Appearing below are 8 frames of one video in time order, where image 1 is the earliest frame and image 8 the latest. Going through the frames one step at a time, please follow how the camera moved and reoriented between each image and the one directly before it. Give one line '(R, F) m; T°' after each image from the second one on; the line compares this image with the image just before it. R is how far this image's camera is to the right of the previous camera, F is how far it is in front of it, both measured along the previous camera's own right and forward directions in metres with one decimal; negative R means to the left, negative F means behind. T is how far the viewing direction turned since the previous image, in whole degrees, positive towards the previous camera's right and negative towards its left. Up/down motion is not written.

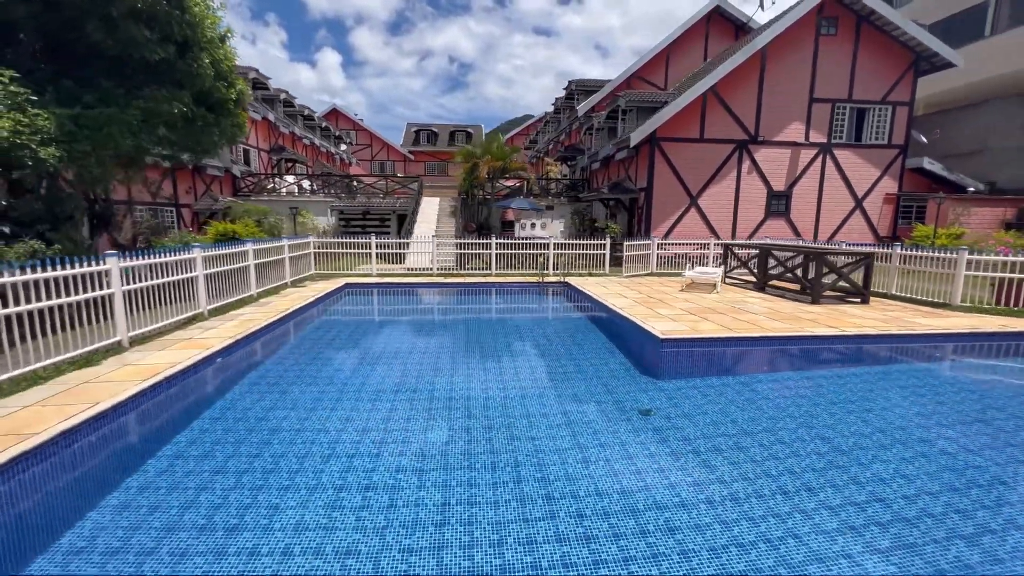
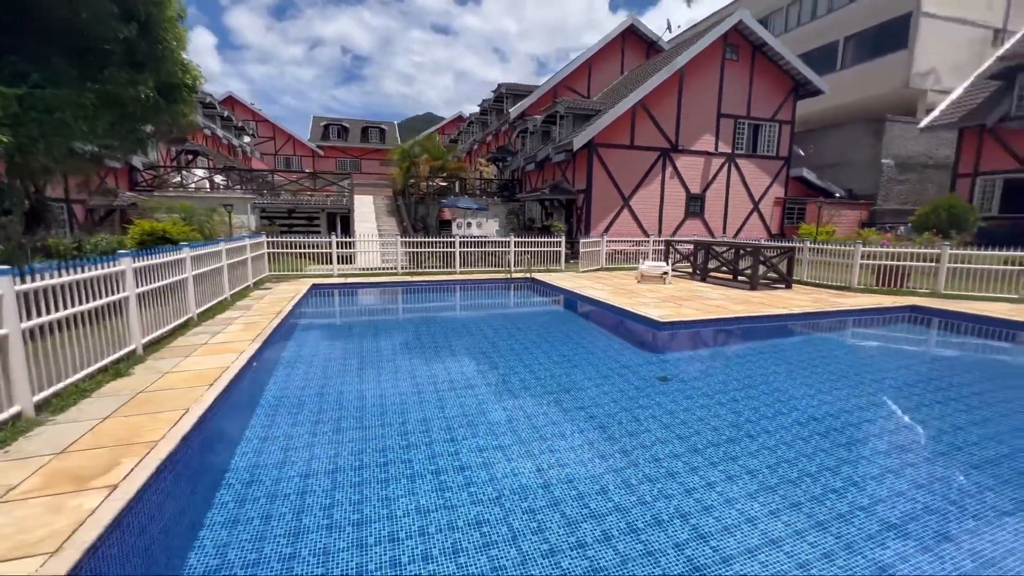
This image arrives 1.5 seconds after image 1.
(-1.8, -0.3) m; +12°
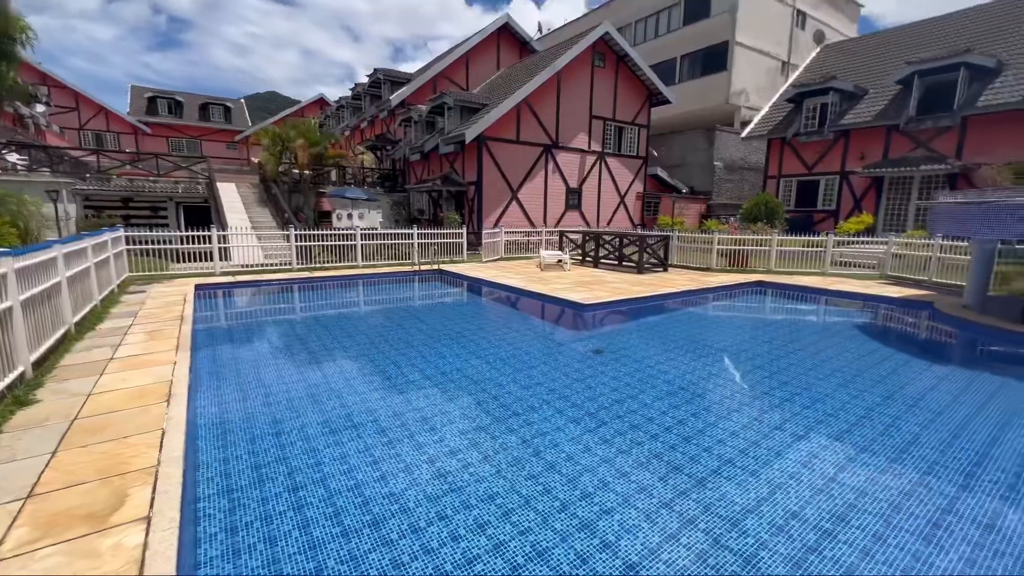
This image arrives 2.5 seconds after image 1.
(-1.2, -0.1) m; +17°
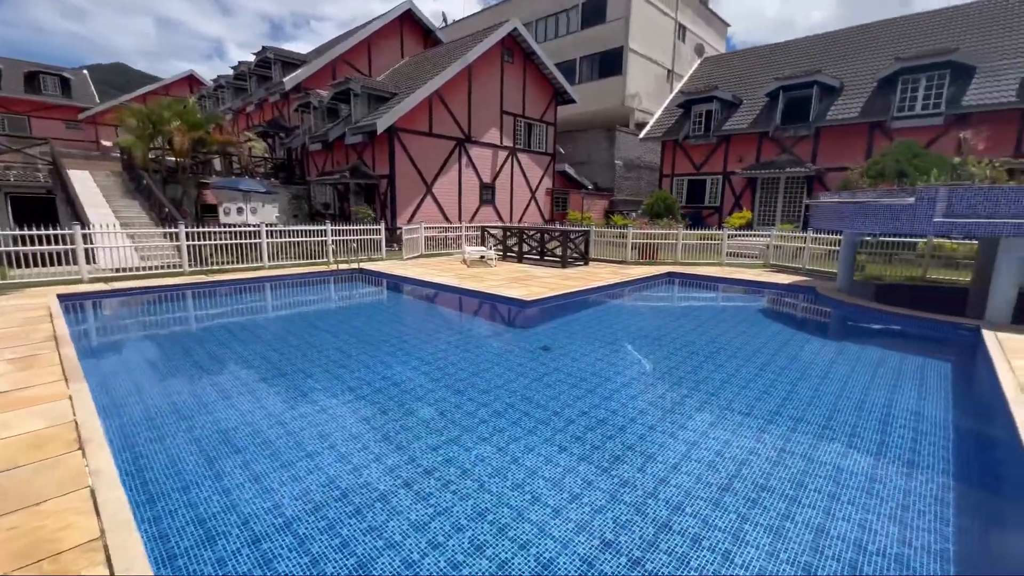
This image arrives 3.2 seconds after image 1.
(-0.7, +0.3) m; +12°
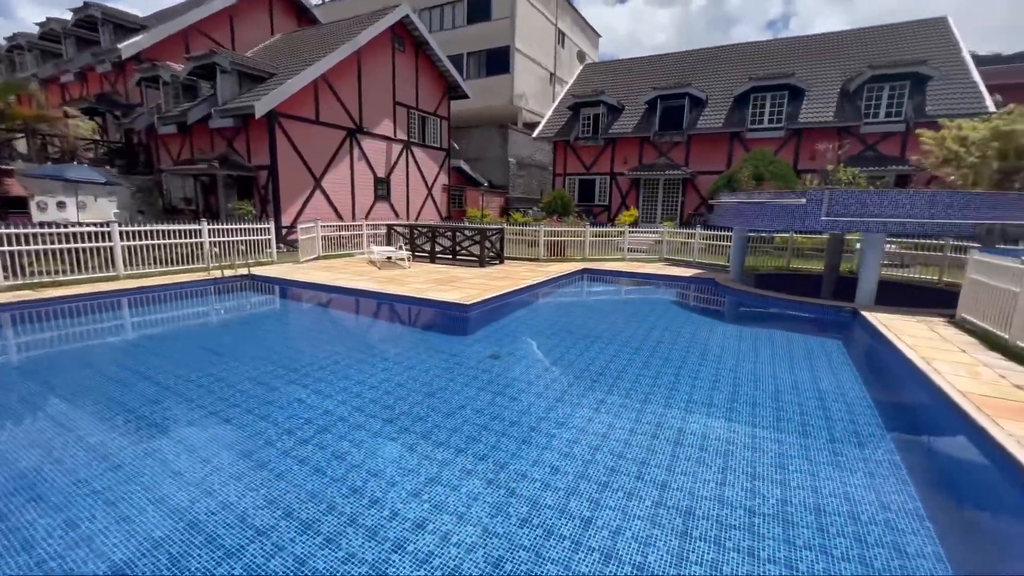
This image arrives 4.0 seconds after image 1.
(-1.0, +0.6) m; +15°
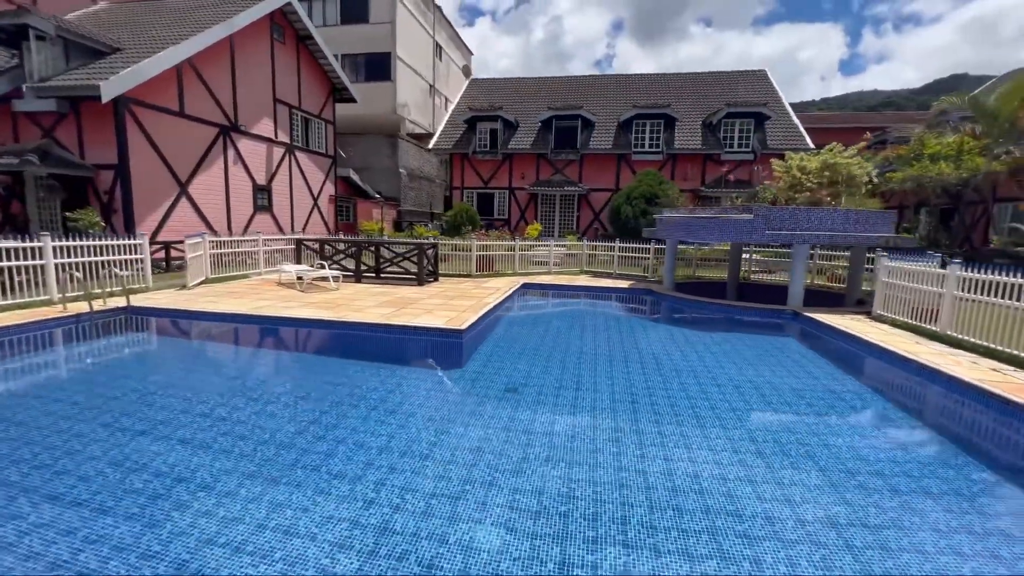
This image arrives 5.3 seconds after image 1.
(-2.2, +1.0) m; +18°
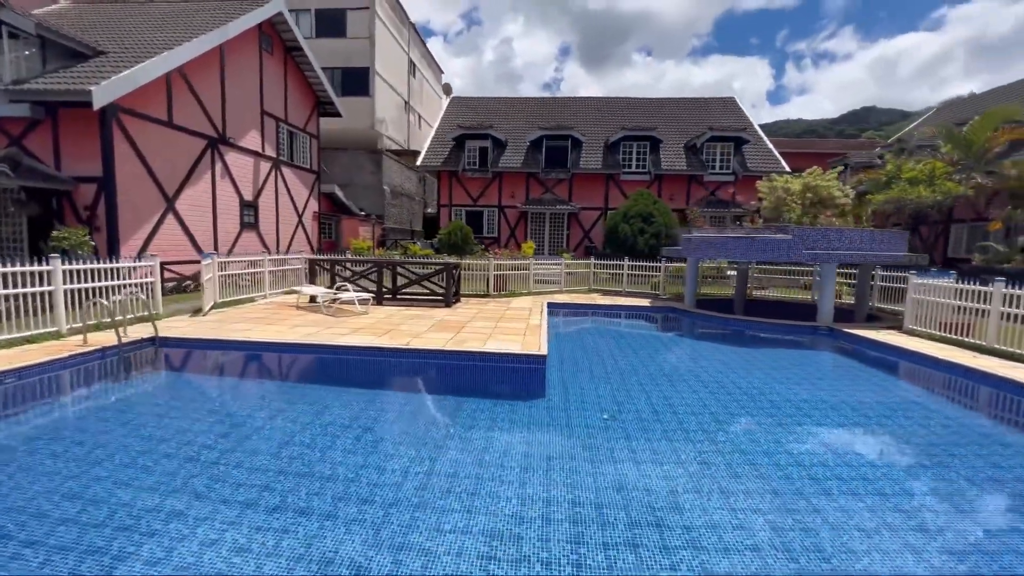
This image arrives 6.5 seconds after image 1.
(-1.9, +0.4) m; +6°
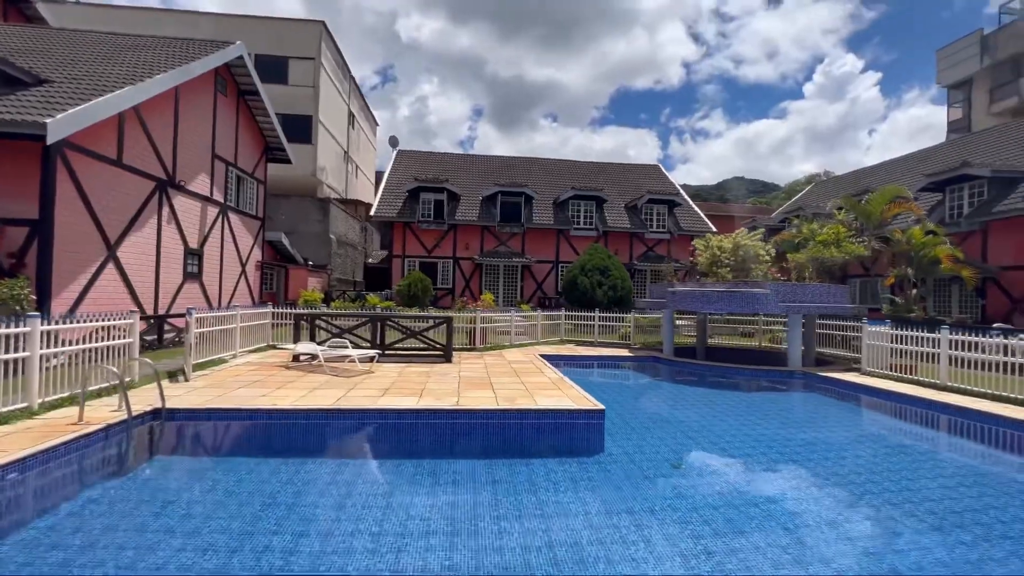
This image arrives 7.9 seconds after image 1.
(-2.1, +0.2) m; +11°
